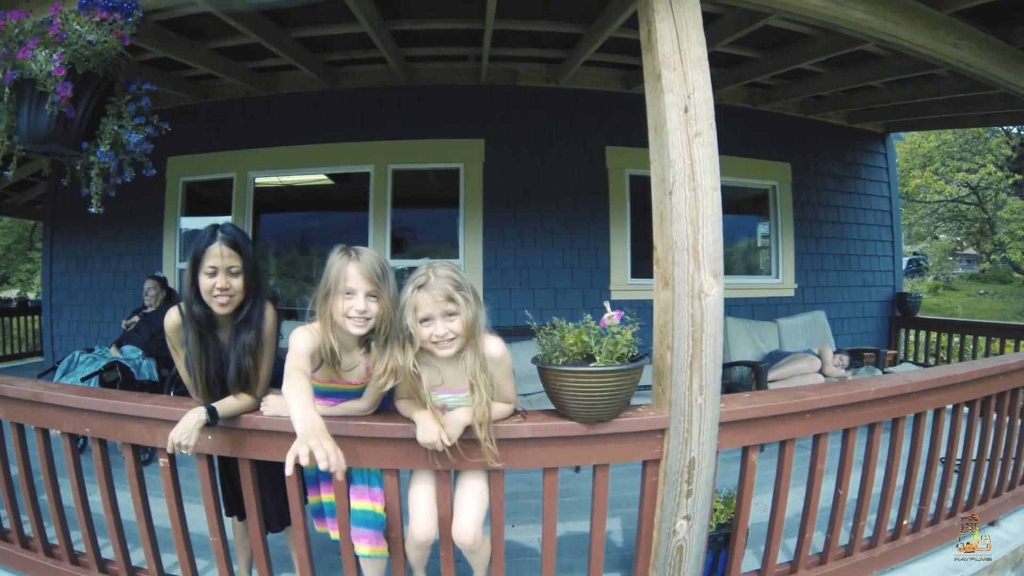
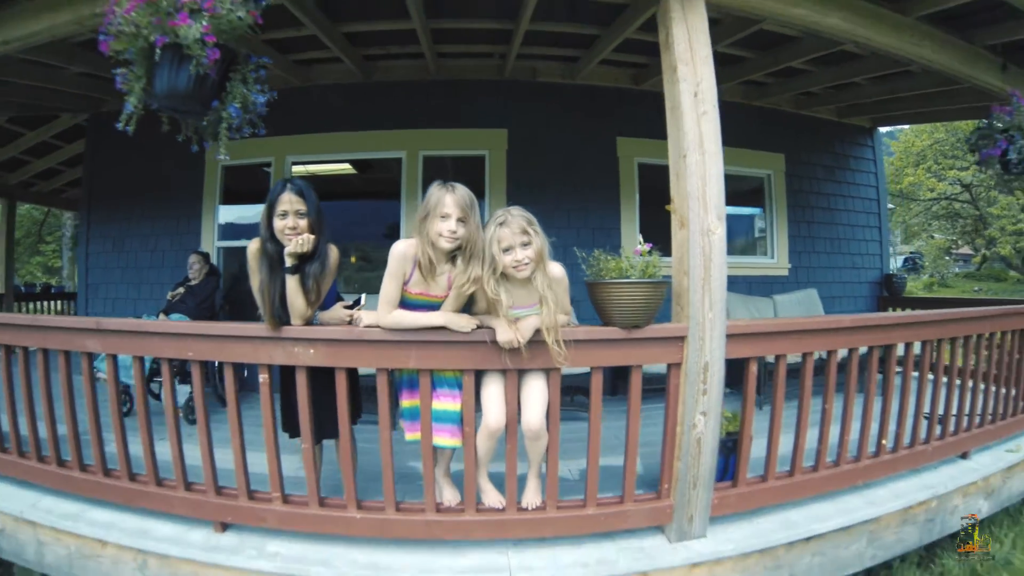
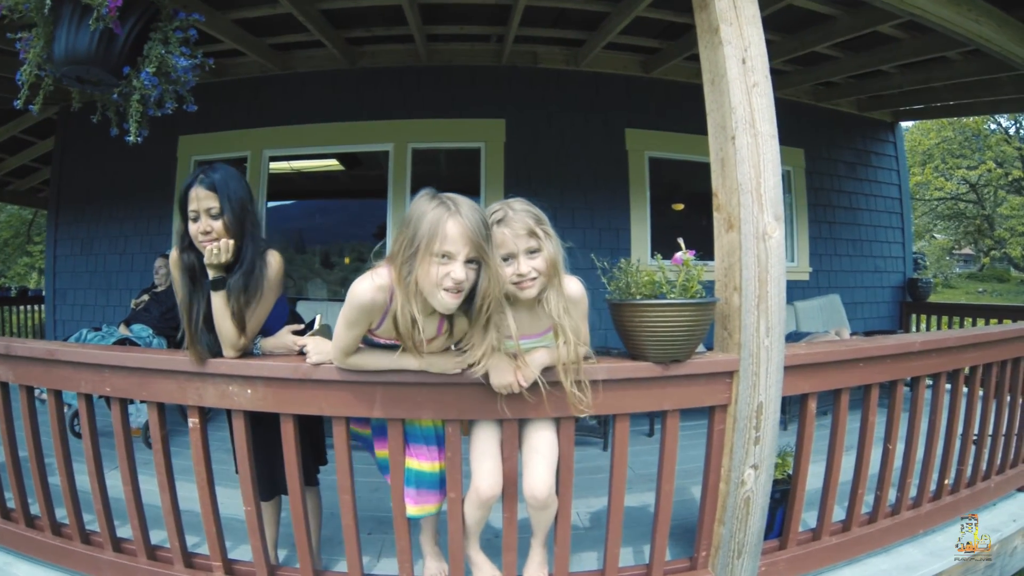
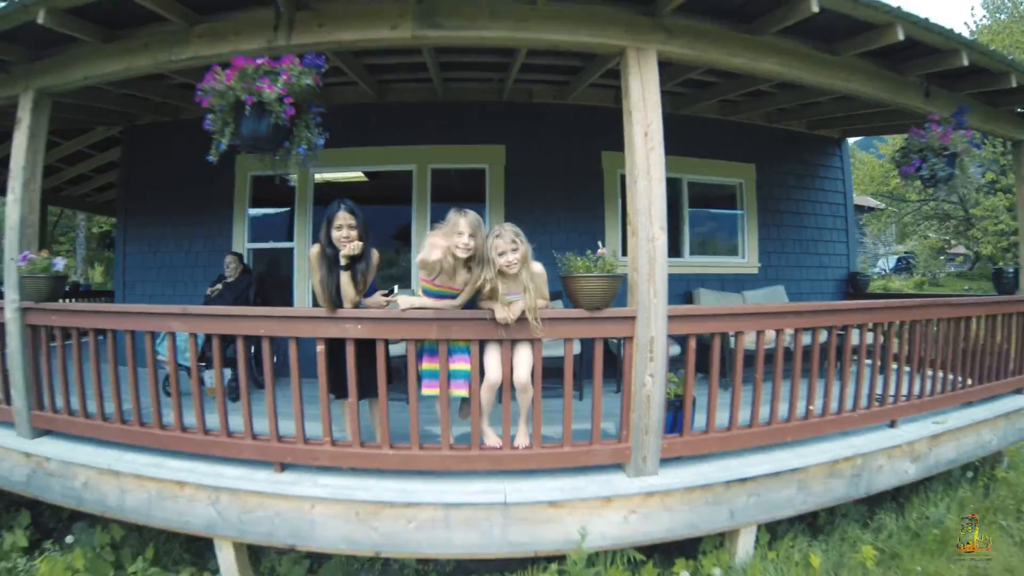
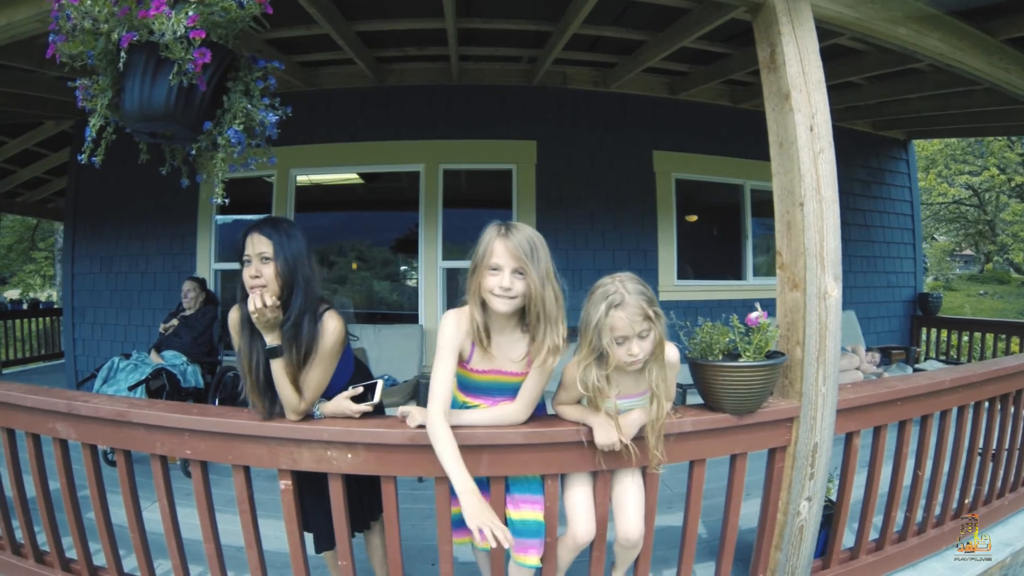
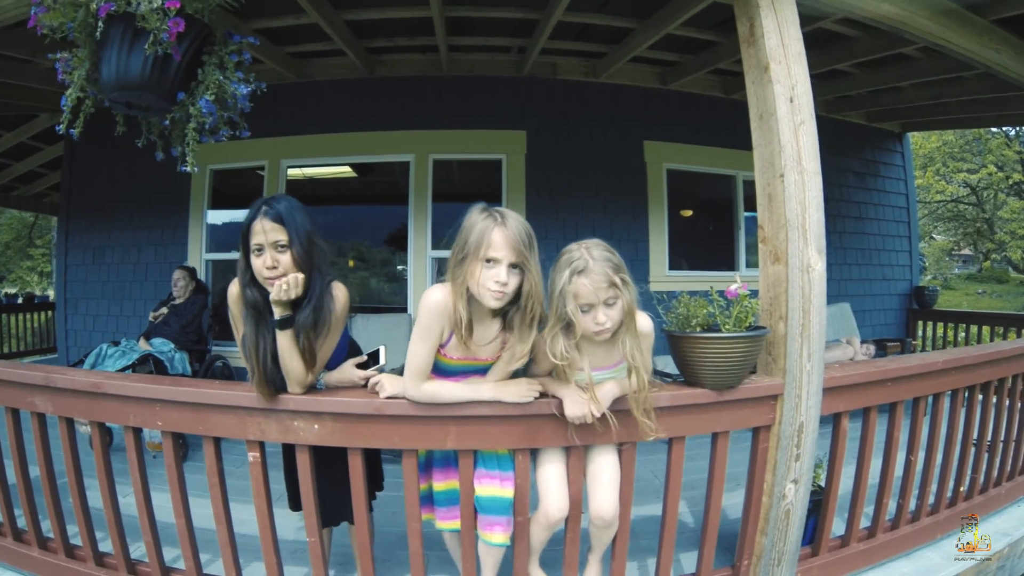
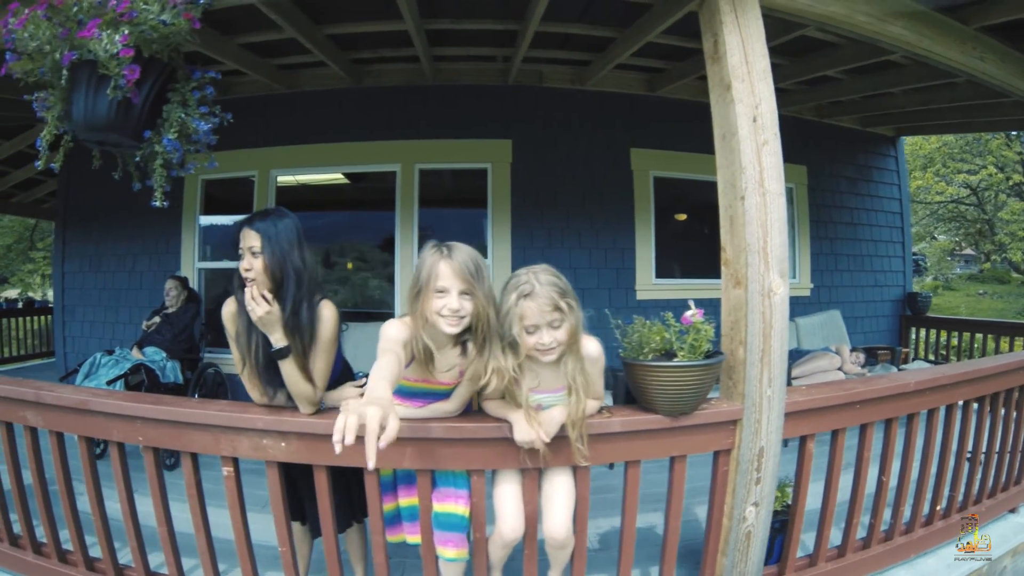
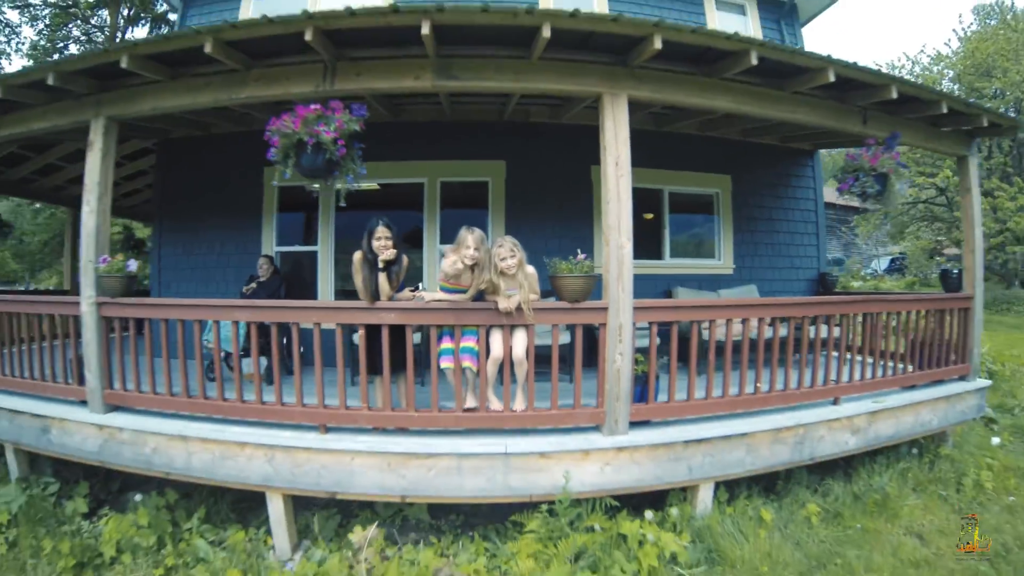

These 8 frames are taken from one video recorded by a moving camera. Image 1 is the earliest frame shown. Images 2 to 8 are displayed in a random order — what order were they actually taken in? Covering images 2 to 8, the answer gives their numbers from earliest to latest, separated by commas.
7, 5, 6, 3, 2, 4, 8
